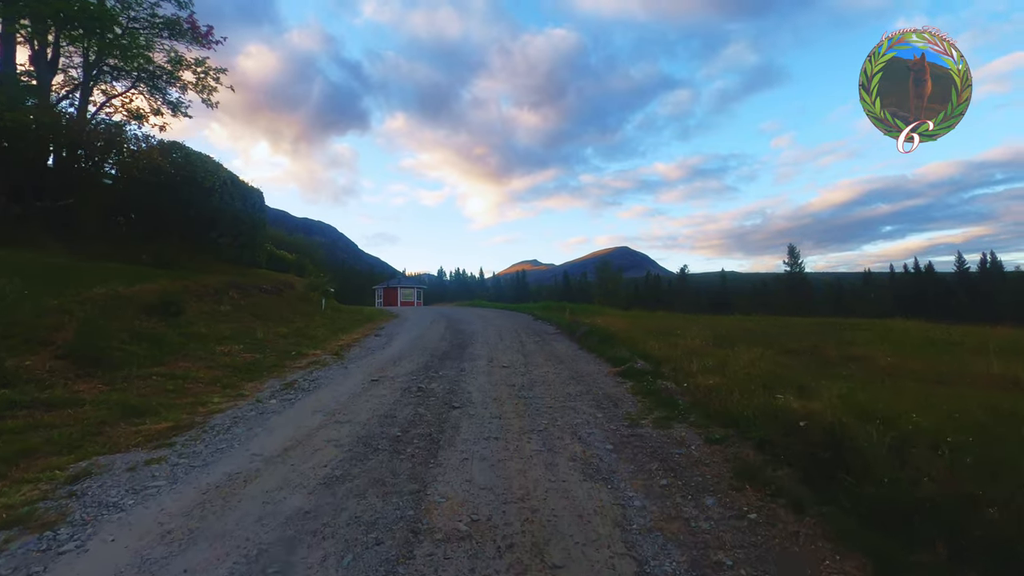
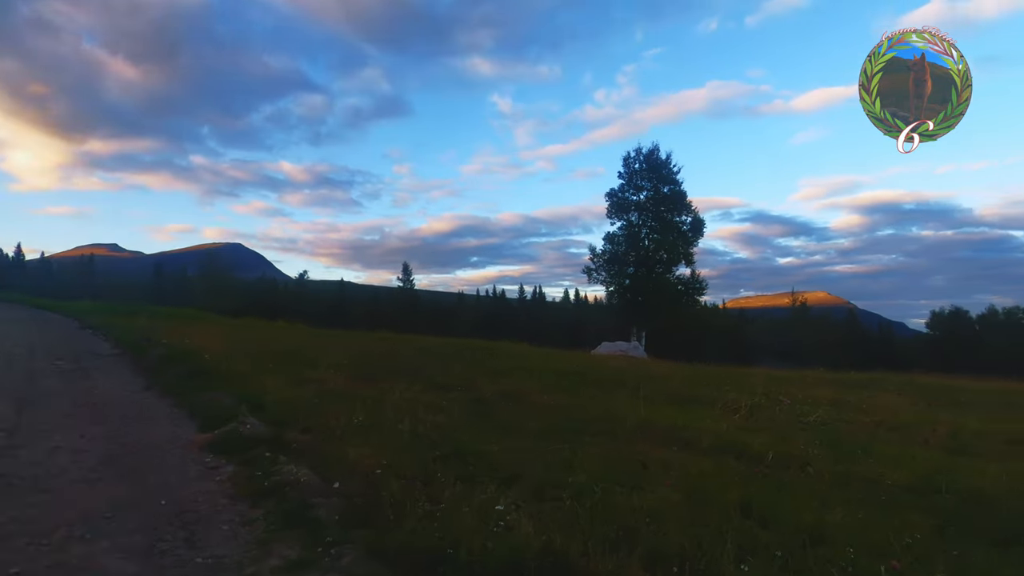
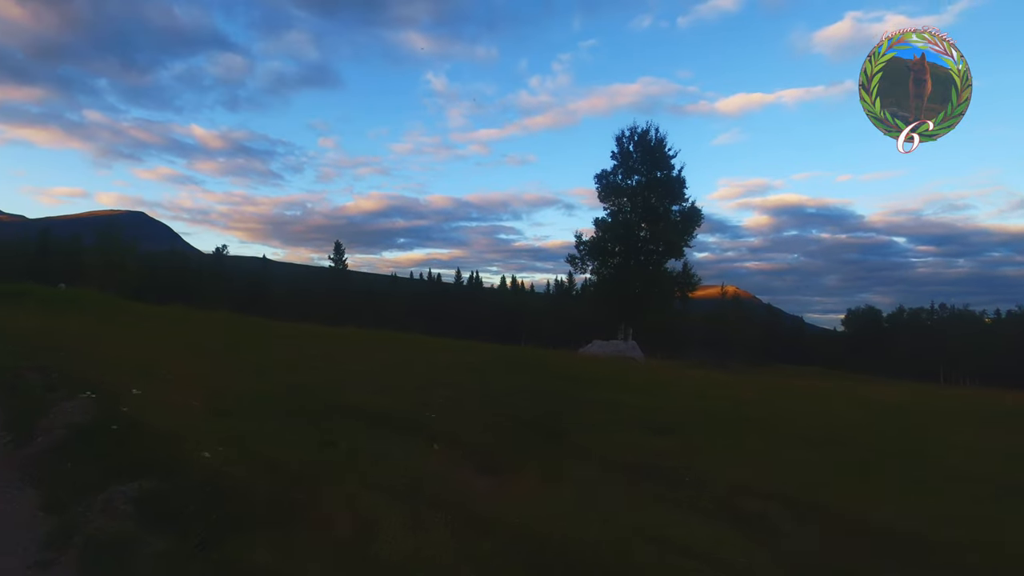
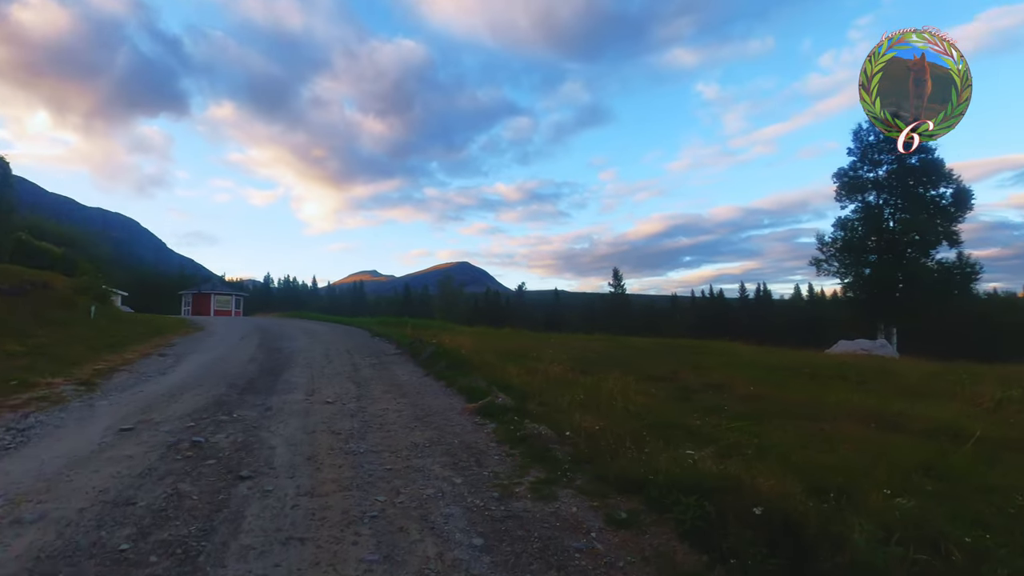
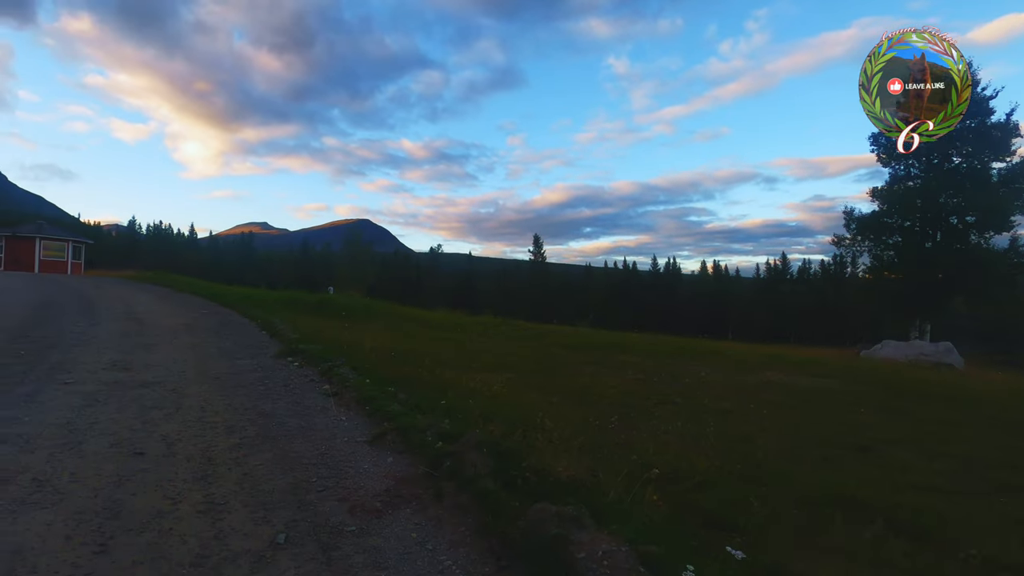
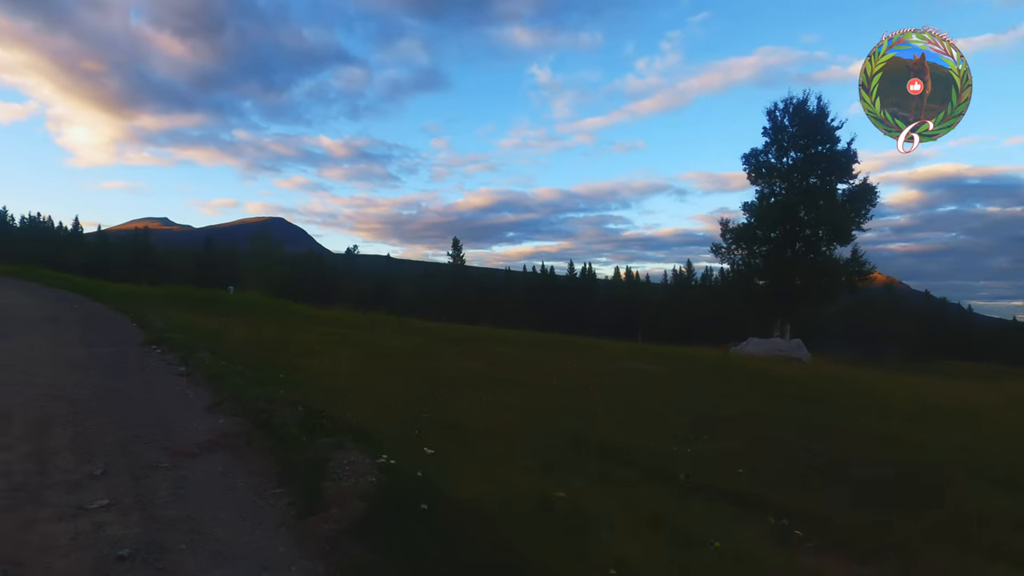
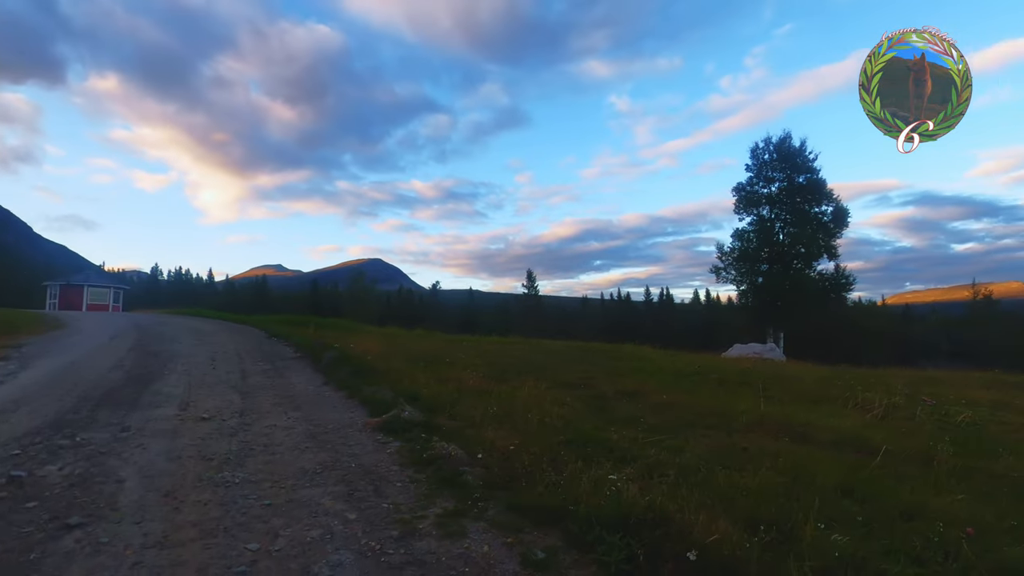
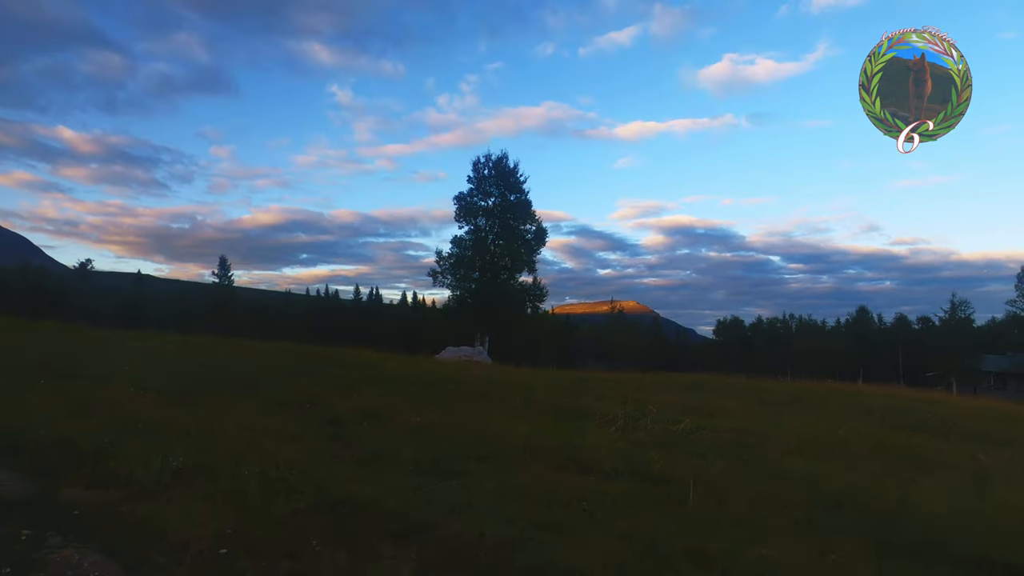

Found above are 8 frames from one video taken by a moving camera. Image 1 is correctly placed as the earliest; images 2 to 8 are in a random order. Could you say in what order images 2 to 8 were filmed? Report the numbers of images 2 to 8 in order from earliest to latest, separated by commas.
4, 7, 2, 8, 3, 6, 5
